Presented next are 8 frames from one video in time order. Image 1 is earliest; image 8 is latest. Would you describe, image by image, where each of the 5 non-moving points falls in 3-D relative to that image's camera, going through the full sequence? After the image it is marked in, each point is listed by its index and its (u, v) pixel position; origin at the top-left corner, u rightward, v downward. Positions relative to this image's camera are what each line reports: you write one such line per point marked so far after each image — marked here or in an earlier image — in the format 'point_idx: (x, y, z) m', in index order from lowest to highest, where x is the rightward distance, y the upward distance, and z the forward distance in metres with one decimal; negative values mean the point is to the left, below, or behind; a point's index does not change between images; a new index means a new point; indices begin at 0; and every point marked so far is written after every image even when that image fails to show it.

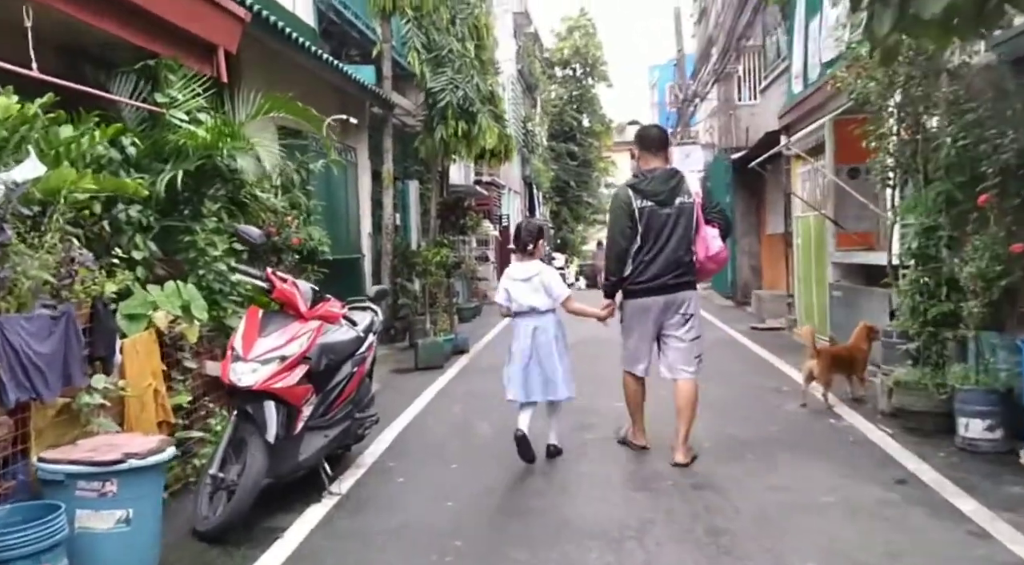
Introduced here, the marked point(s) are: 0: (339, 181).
0: (-2.1, +1.3, +10.5) m
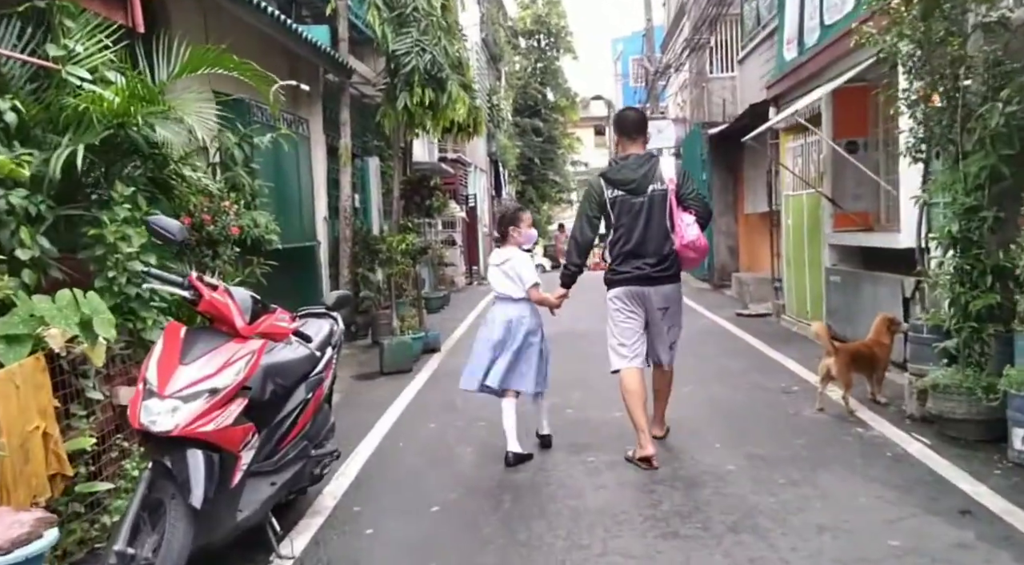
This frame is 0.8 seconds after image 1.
0: (-2.4, +1.4, +9.4) m
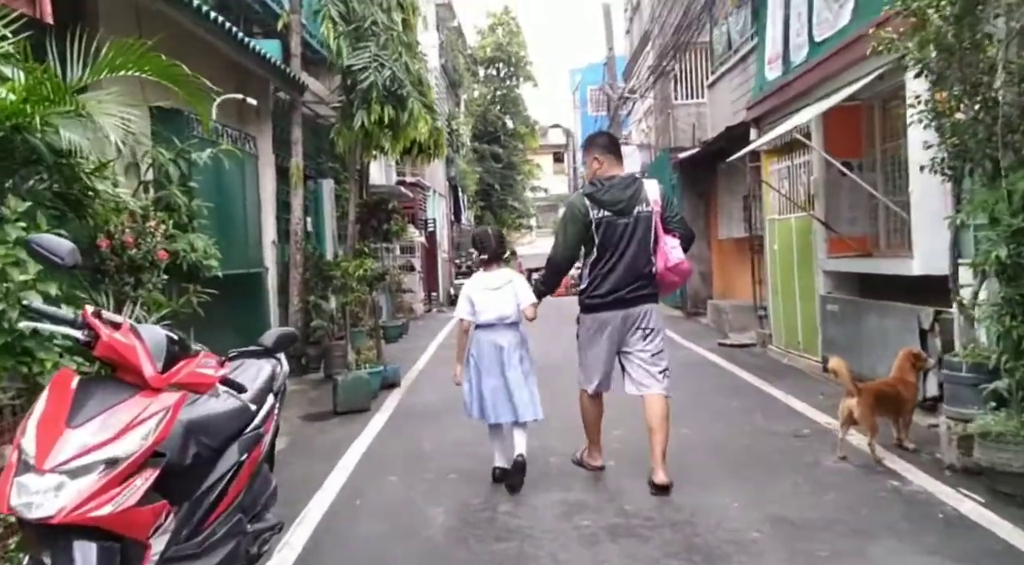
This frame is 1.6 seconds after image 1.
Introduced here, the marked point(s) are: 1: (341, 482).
0: (-2.8, +1.1, +8.5) m
1: (-1.1, -1.3, +5.5) m
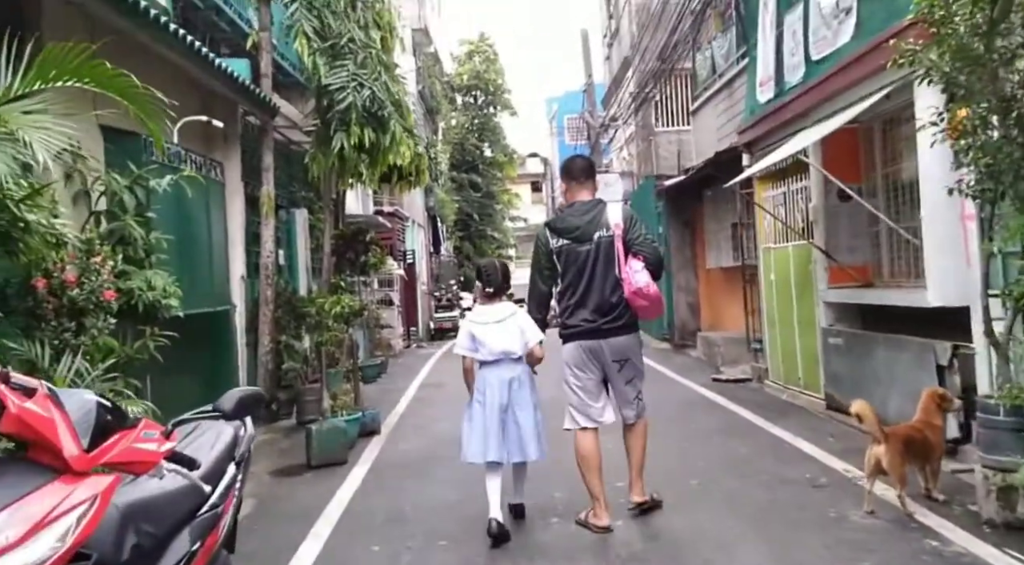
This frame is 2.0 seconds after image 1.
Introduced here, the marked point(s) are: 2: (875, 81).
0: (-2.9, +0.7, +7.9) m
1: (-1.1, -1.5, +4.9) m
2: (+2.9, +1.6, +6.9) m
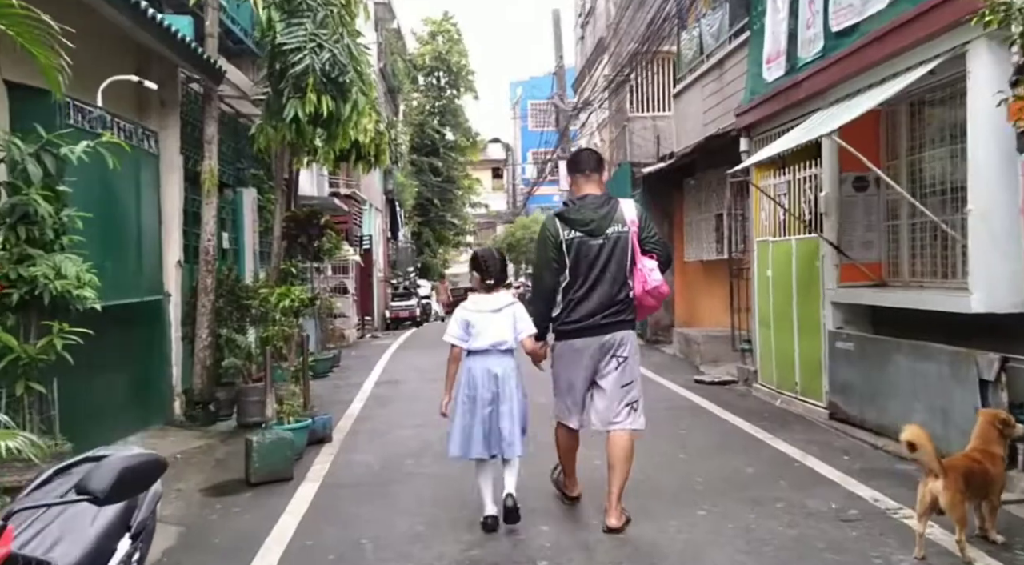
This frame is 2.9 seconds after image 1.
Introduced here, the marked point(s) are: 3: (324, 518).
0: (-3.1, +0.8, +6.9) m
1: (-1.2, -1.5, +3.9) m
2: (+2.8, +1.6, +6.2) m
3: (-1.2, -1.5, +5.2) m
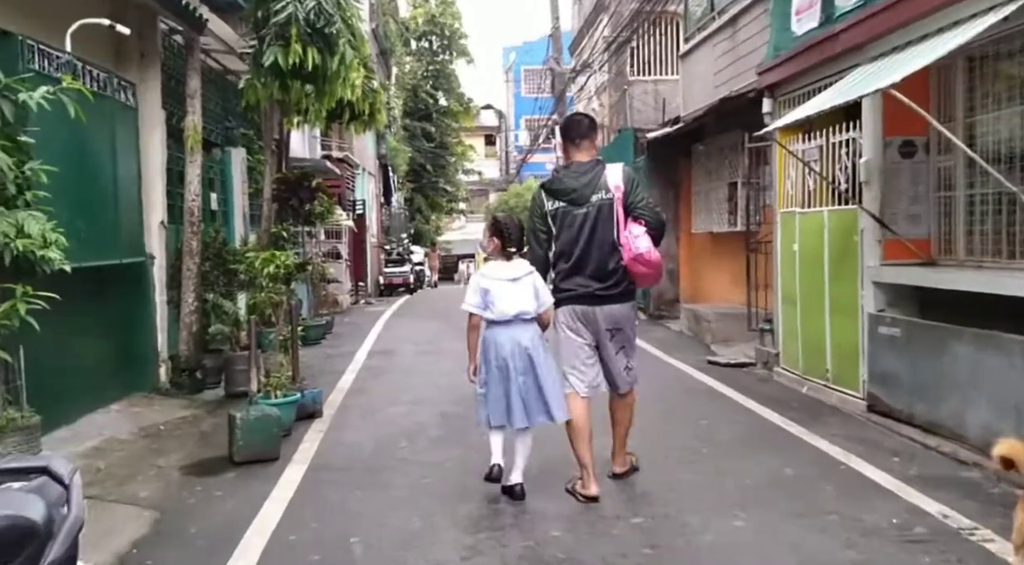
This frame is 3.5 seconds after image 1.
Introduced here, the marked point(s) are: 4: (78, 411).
0: (-3.0, +1.1, +6.2) m
1: (-1.1, -1.4, +3.4) m
2: (+3.0, +1.7, +5.5) m
3: (-1.1, -1.3, +4.7) m
4: (-3.2, -1.0, +6.3) m
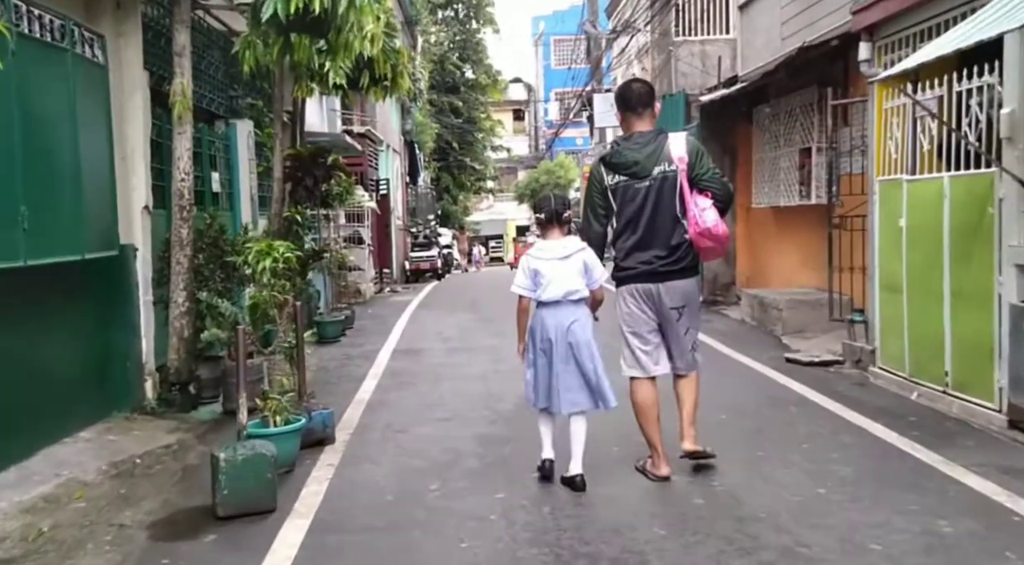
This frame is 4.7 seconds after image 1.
0: (-2.7, +1.1, +5.0) m
1: (-0.9, -1.4, +2.2) m
2: (+3.2, +1.8, +4.1) m
3: (-0.8, -1.3, +3.4) m
4: (-2.9, -1.0, +5.1) m
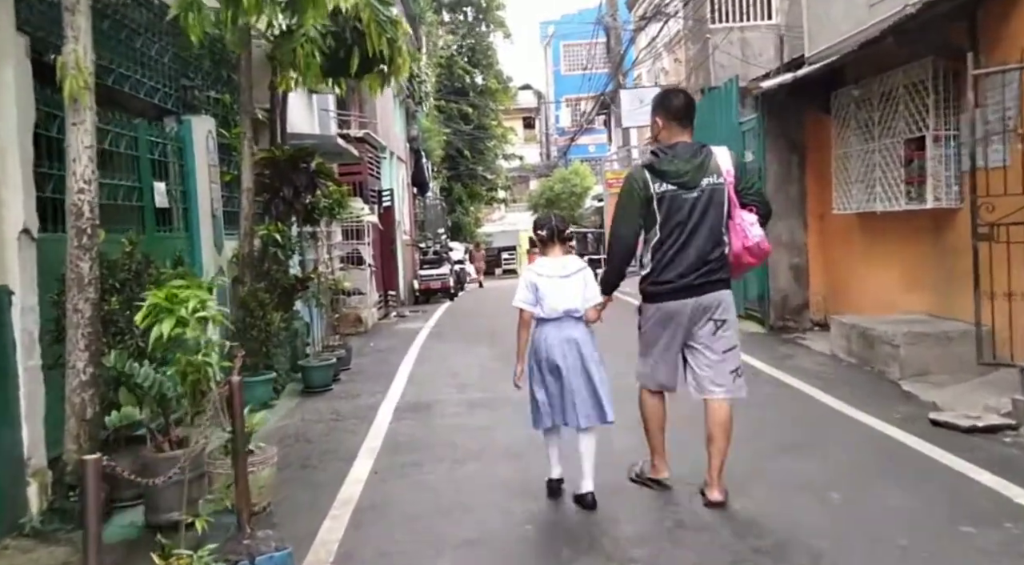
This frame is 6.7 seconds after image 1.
0: (-2.5, +0.8, +2.8) m
1: (-0.6, -1.7, 0.0) m
2: (+3.4, +1.6, +1.9) m
3: (-0.5, -1.6, +1.3) m
4: (-2.6, -1.3, +3.0) m
